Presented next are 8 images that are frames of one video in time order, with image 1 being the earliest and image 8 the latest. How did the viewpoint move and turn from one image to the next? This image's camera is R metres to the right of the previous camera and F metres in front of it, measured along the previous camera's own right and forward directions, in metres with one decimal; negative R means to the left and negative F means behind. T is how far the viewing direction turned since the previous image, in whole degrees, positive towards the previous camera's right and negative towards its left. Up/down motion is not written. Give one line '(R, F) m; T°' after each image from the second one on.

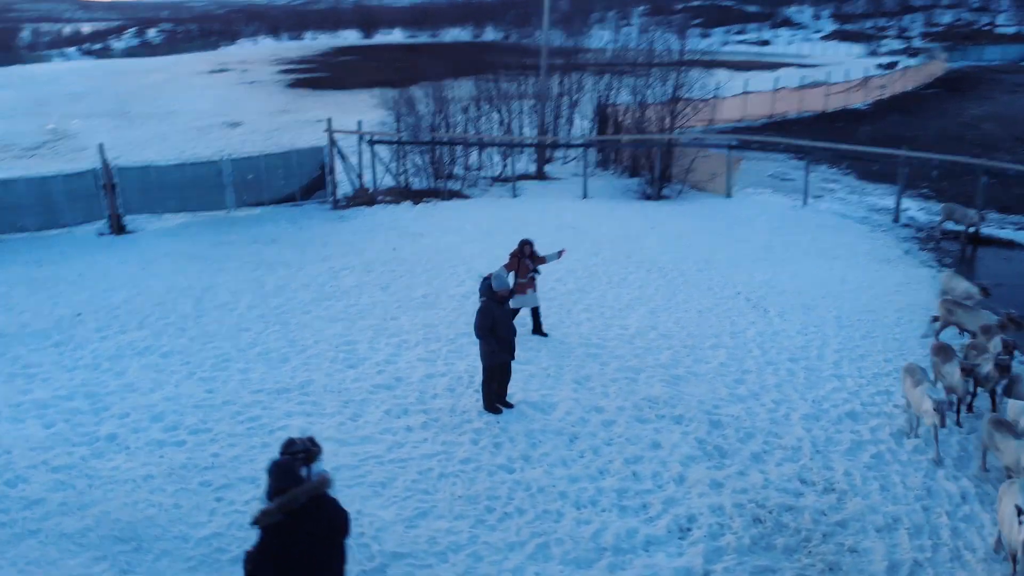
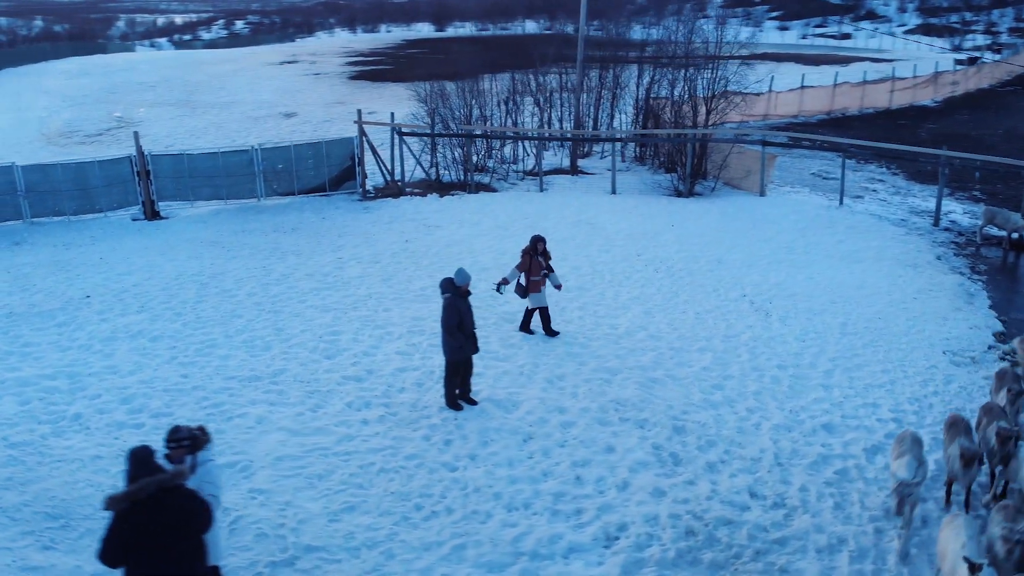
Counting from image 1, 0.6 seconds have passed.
(+1.3, +0.2) m; -5°
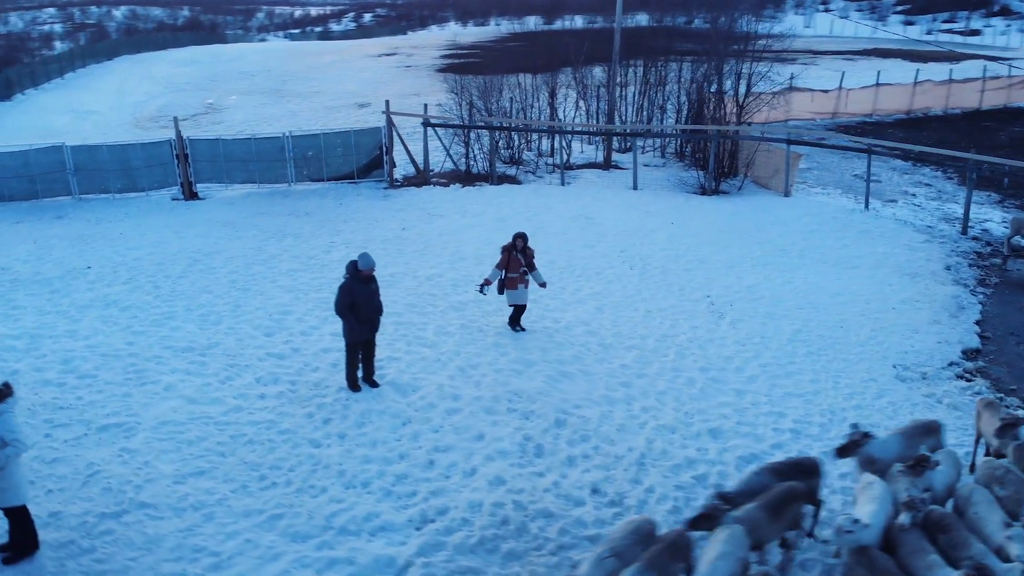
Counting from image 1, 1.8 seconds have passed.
(+2.5, 0.0) m; -8°
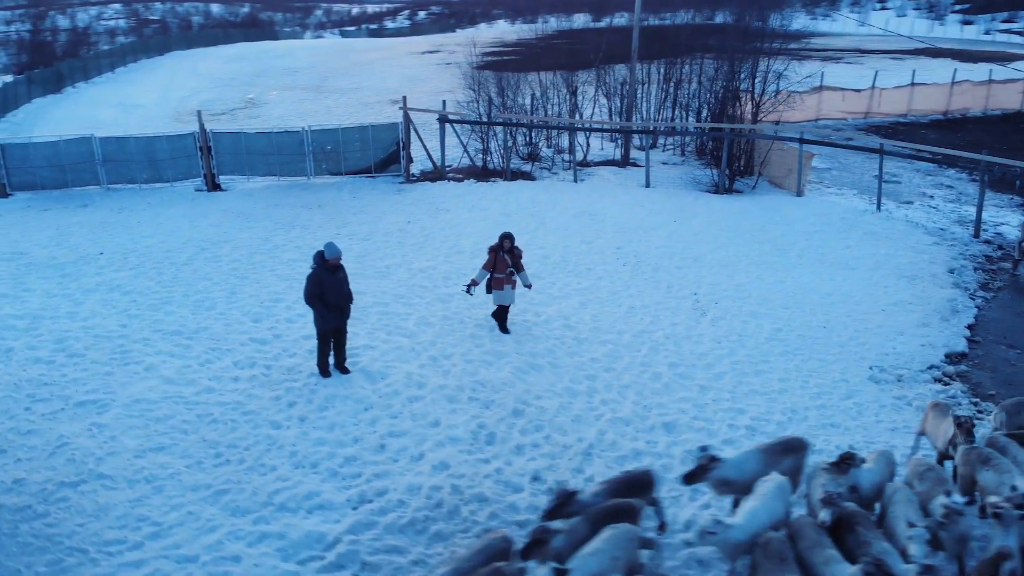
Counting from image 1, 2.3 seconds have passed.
(+1.0, -0.2) m; -4°
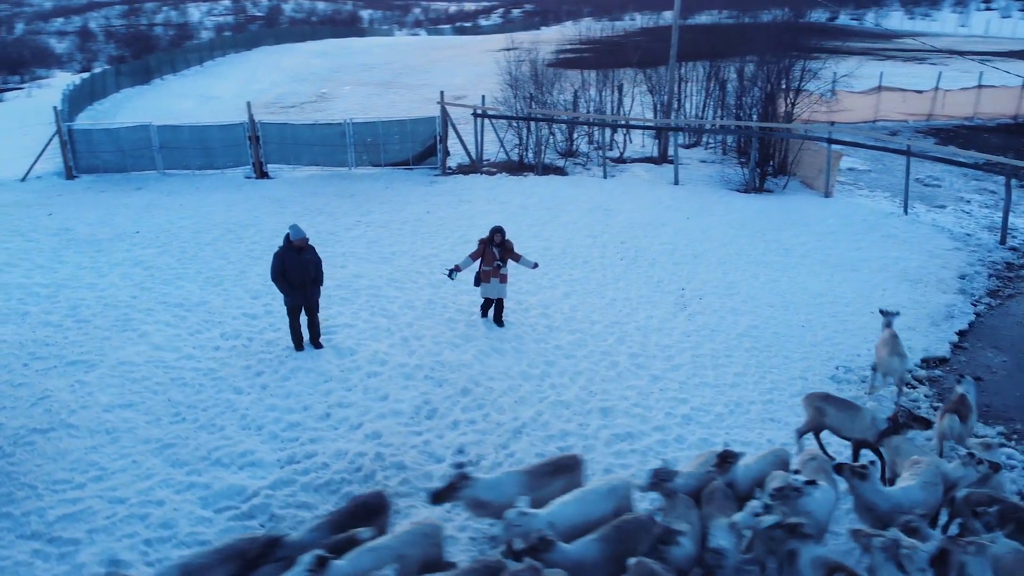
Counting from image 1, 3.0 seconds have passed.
(+1.6, -0.3) m; -6°
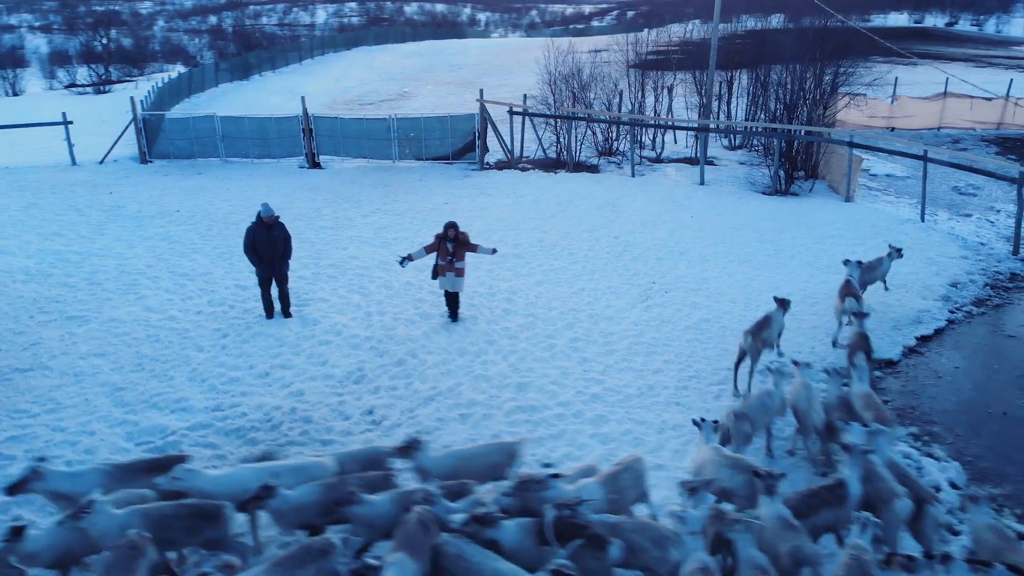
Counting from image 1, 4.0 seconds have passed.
(+2.2, -0.6) m; -8°
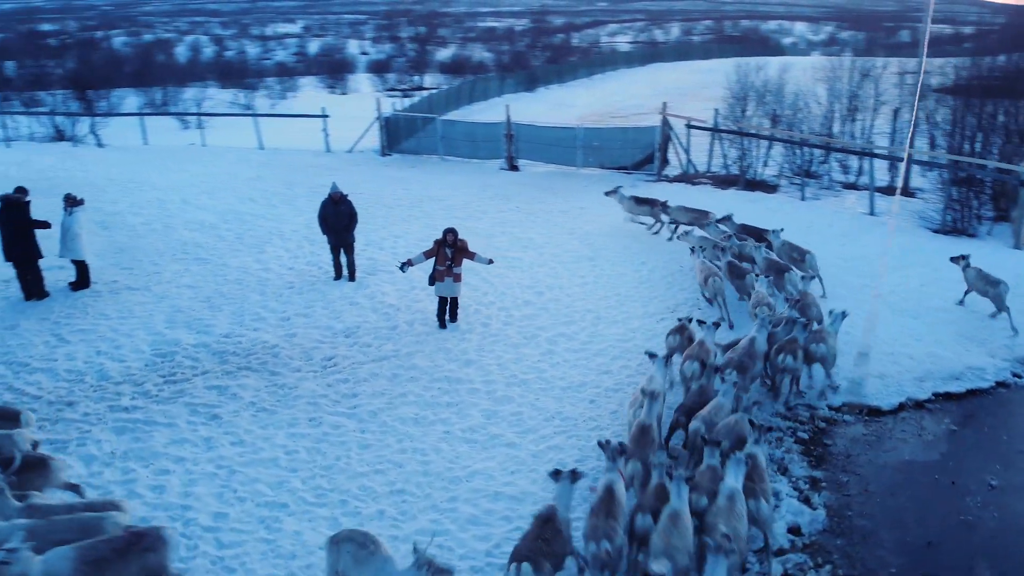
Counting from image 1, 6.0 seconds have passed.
(+4.9, 0.0) m; -23°
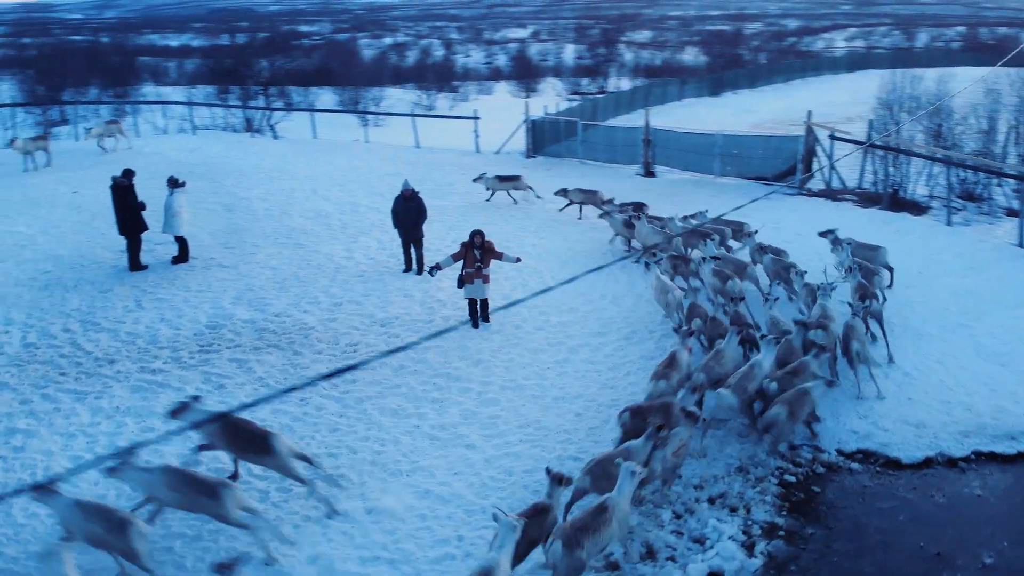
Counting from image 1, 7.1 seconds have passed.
(+2.7, +0.4) m; -15°
